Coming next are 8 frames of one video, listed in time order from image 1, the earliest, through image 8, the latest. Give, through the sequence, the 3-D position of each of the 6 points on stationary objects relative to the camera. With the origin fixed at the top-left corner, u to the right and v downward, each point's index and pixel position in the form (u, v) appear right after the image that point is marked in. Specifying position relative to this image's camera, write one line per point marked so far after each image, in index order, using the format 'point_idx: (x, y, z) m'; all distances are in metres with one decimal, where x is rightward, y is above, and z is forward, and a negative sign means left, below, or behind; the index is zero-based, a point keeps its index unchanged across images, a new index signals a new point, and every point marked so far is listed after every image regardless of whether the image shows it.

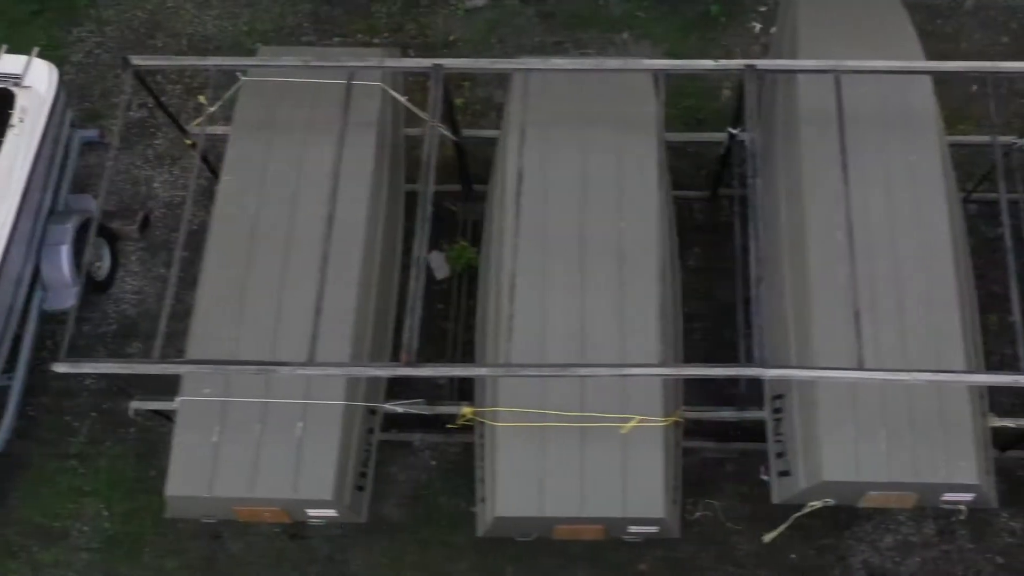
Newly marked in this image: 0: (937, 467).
0: (+1.4, -0.6, +4.3) m
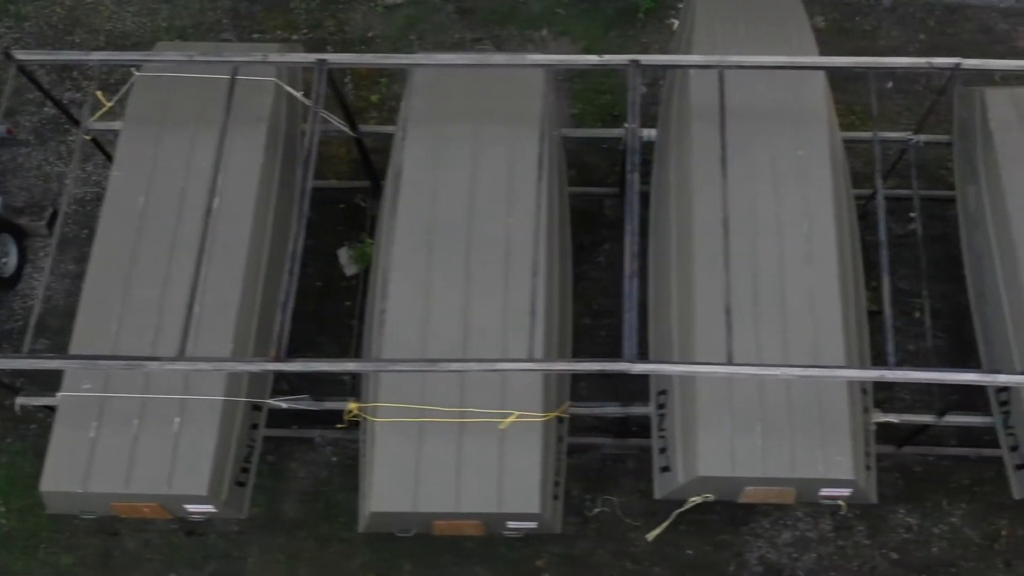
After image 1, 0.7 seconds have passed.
0: (+1.0, -0.6, +4.3) m
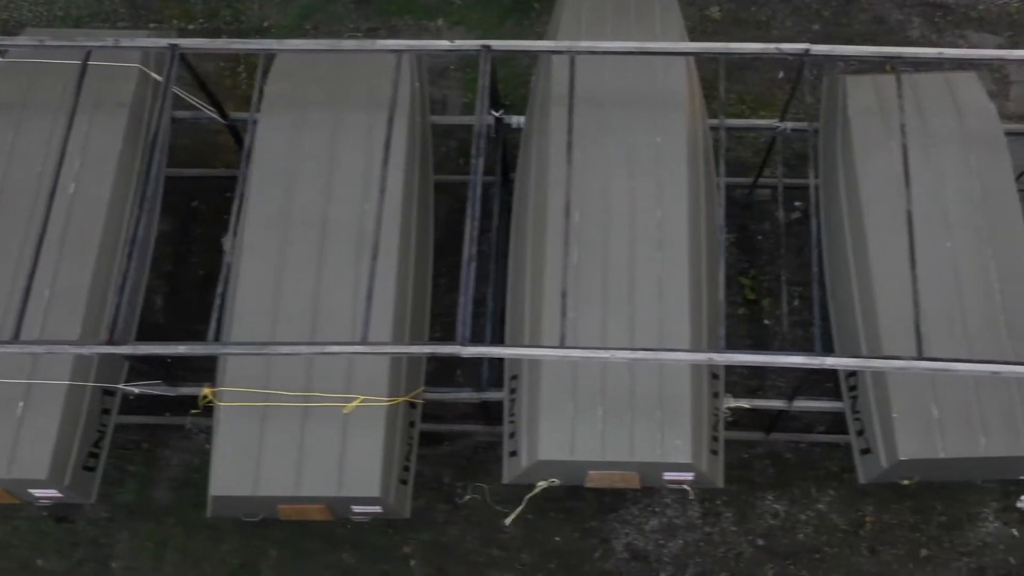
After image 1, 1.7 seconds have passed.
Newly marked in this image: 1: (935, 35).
0: (+0.5, -0.5, +4.3) m
1: (+2.2, +1.3, +6.7) m
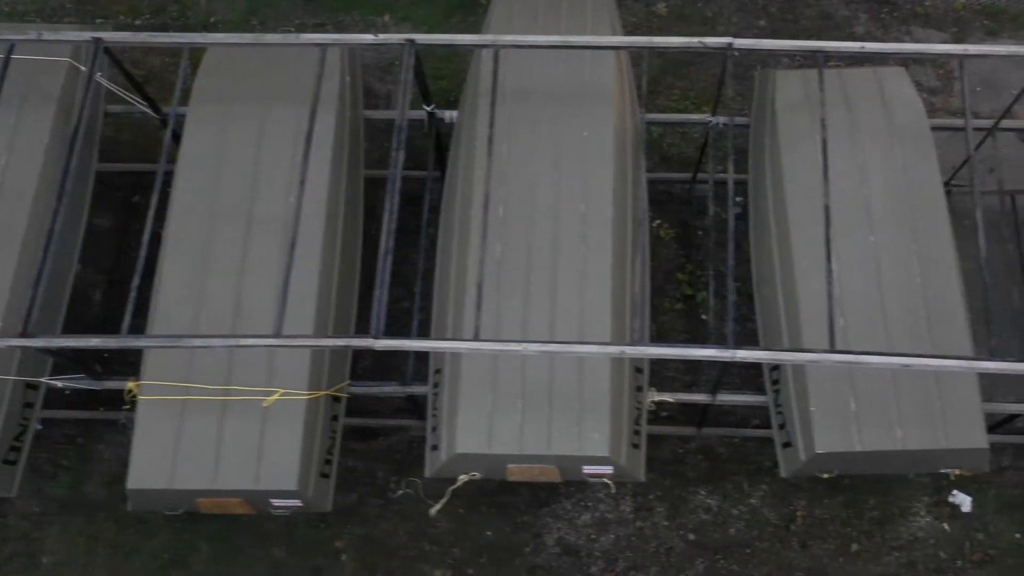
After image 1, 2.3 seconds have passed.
0: (+0.2, -0.5, +4.3) m
1: (+1.9, +1.3, +6.7) m
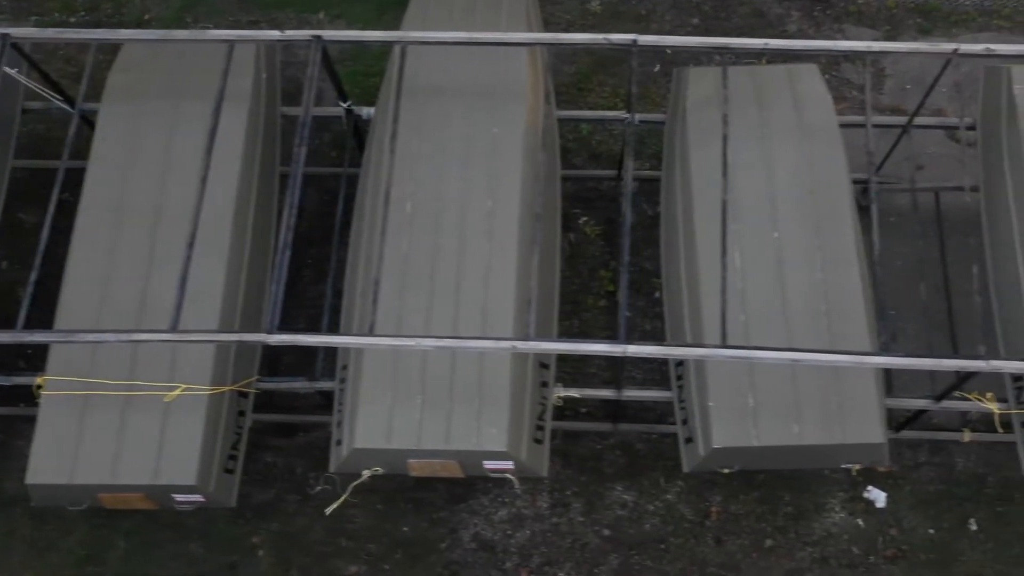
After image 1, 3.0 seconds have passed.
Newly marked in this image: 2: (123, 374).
0: (-0.1, -0.5, +4.3) m
1: (+1.5, +1.3, +6.7) m
2: (-1.3, -0.3, +4.4) m
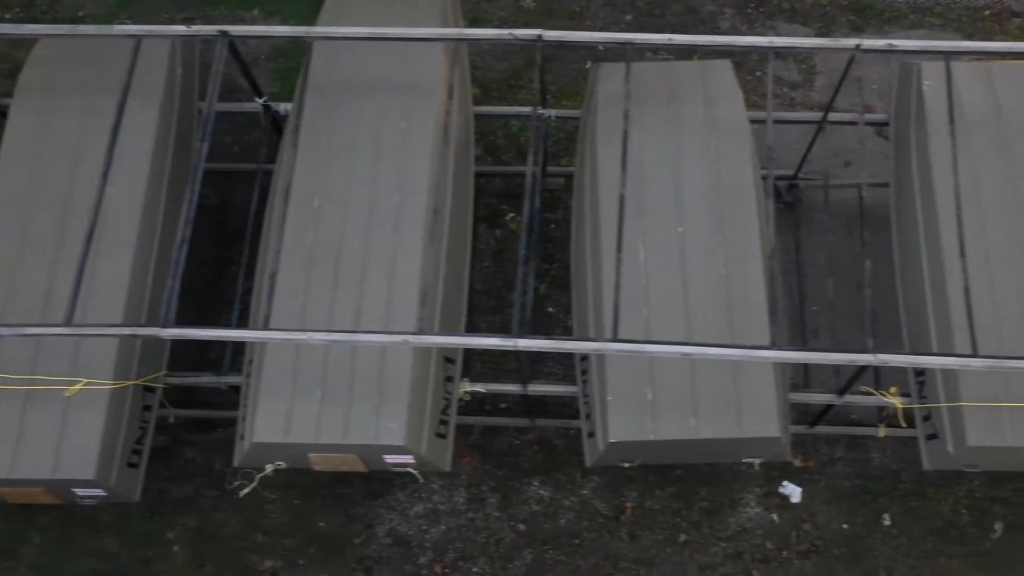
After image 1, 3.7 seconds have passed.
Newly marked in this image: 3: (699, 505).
0: (-0.5, -0.5, +4.3) m
1: (+1.2, +1.4, +6.7) m
2: (-1.7, -0.3, +4.4) m
3: (+0.8, -0.9, +5.2) m
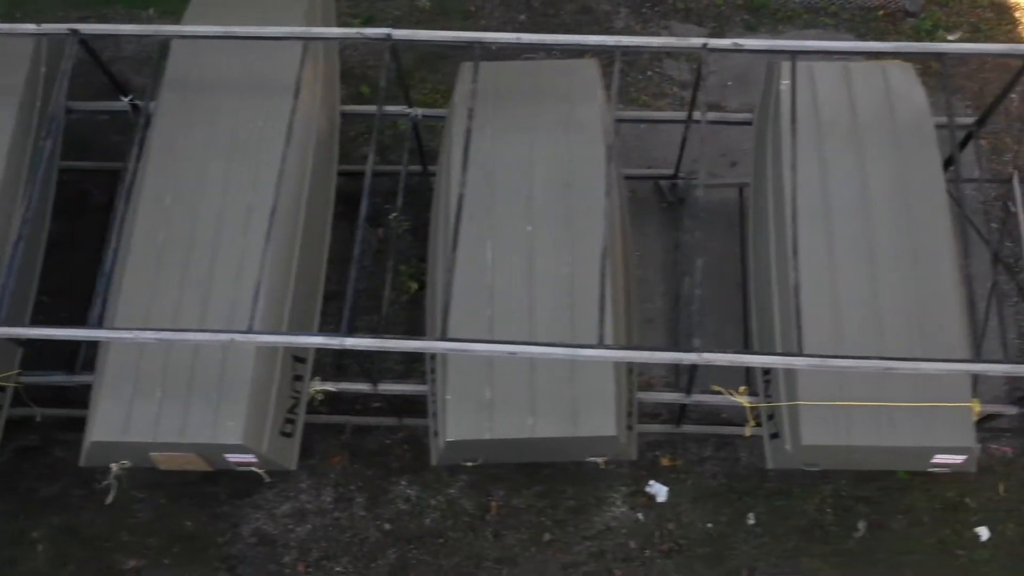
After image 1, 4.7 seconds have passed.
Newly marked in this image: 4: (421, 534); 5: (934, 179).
0: (-1.0, -0.5, +4.3) m
1: (+0.7, +1.4, +6.7) m
2: (-2.2, -0.3, +4.4) m
3: (+0.2, -0.9, +5.2) m
4: (-0.4, -1.0, +5.2) m
5: (+1.5, +0.4, +4.6) m
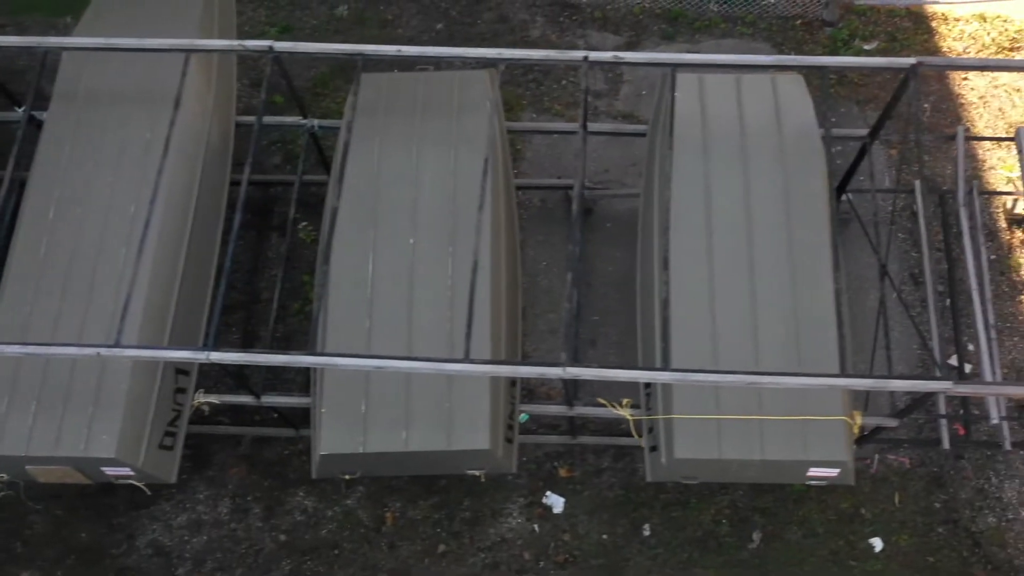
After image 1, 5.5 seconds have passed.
0: (-1.4, -0.5, +4.3) m
1: (+0.2, +1.3, +6.7) m
2: (-2.6, -0.3, +4.4) m
3: (-0.2, -0.9, +5.2) m
4: (-0.8, -1.0, +5.2) m
5: (+1.1, +0.3, +4.6) m
